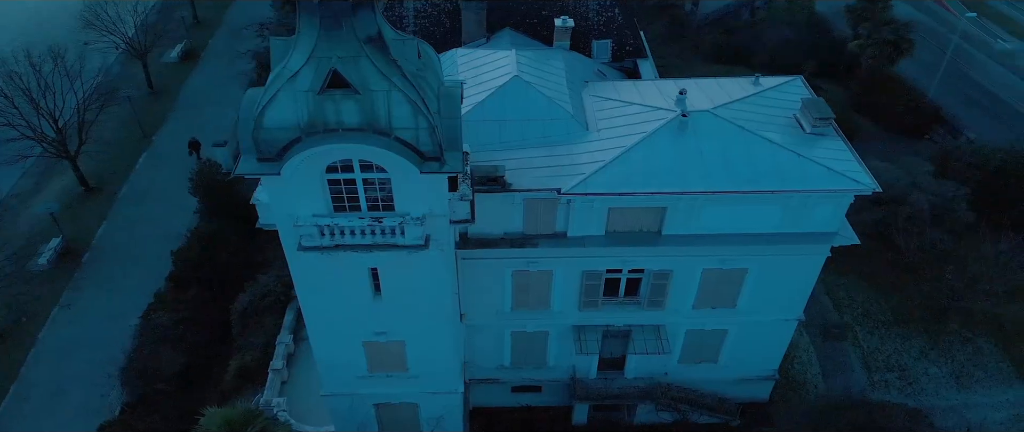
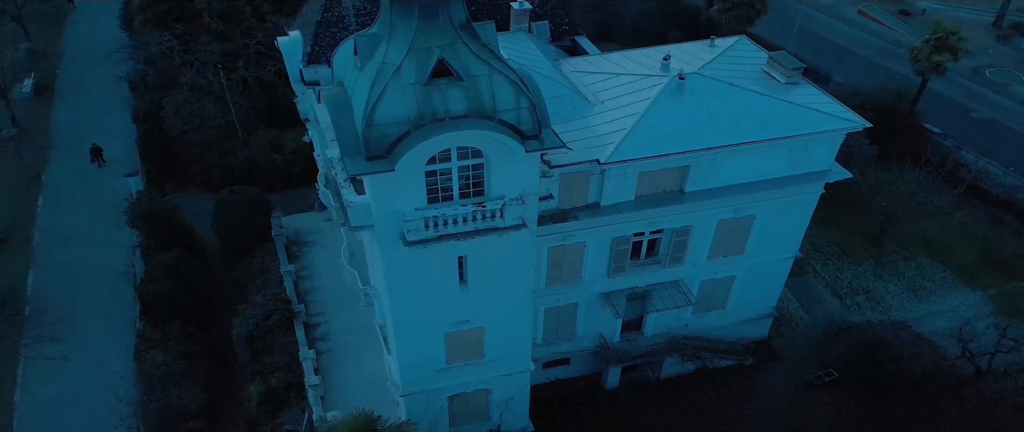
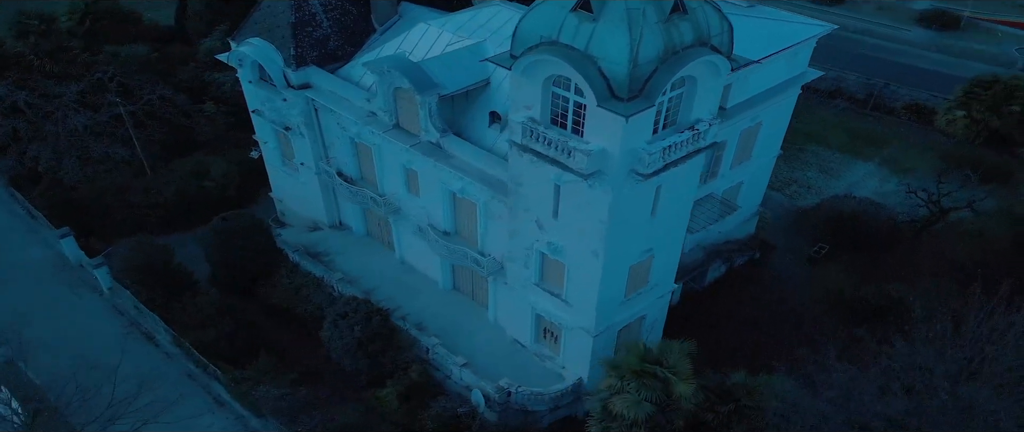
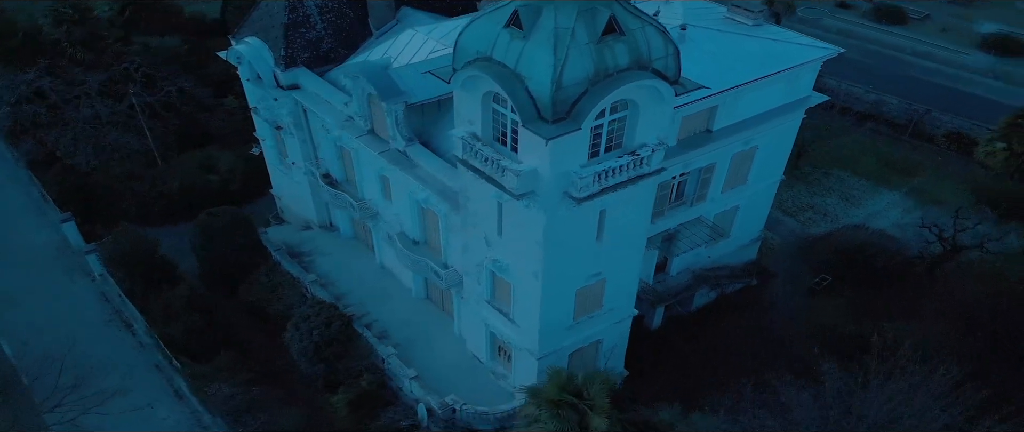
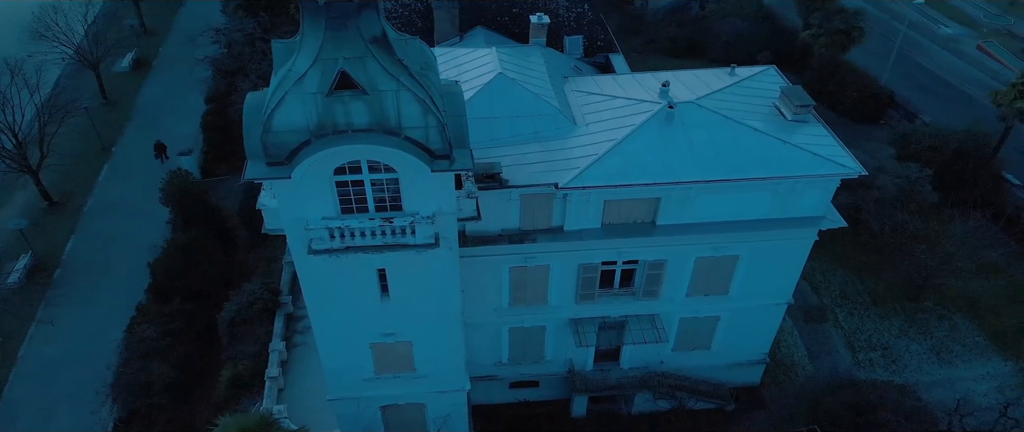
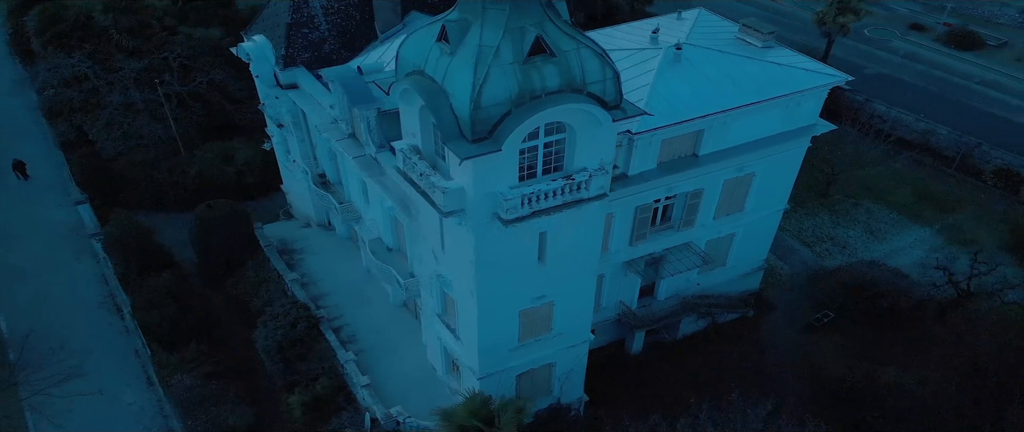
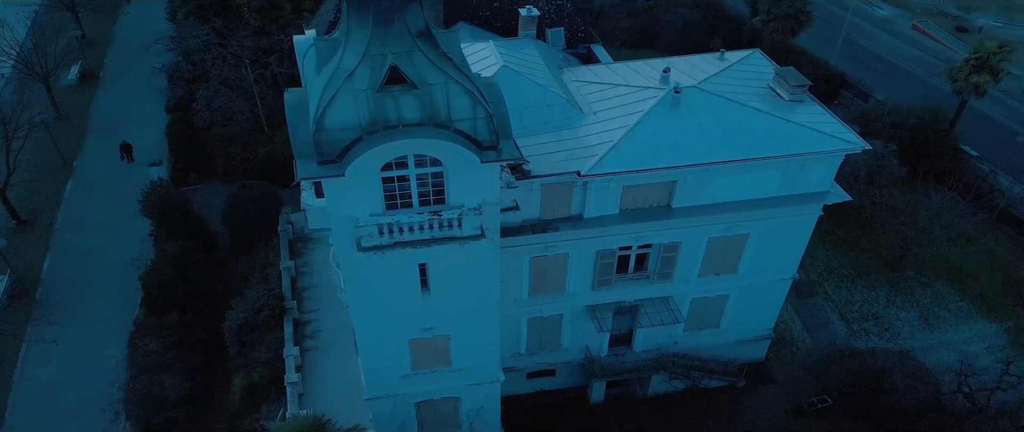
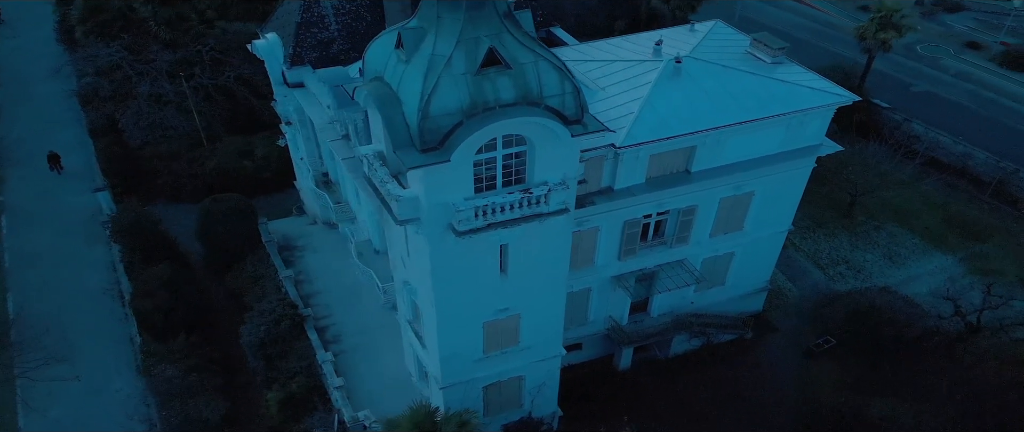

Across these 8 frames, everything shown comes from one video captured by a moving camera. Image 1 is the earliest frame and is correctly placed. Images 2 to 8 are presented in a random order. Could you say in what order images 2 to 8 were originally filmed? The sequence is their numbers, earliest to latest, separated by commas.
5, 7, 2, 8, 6, 4, 3
